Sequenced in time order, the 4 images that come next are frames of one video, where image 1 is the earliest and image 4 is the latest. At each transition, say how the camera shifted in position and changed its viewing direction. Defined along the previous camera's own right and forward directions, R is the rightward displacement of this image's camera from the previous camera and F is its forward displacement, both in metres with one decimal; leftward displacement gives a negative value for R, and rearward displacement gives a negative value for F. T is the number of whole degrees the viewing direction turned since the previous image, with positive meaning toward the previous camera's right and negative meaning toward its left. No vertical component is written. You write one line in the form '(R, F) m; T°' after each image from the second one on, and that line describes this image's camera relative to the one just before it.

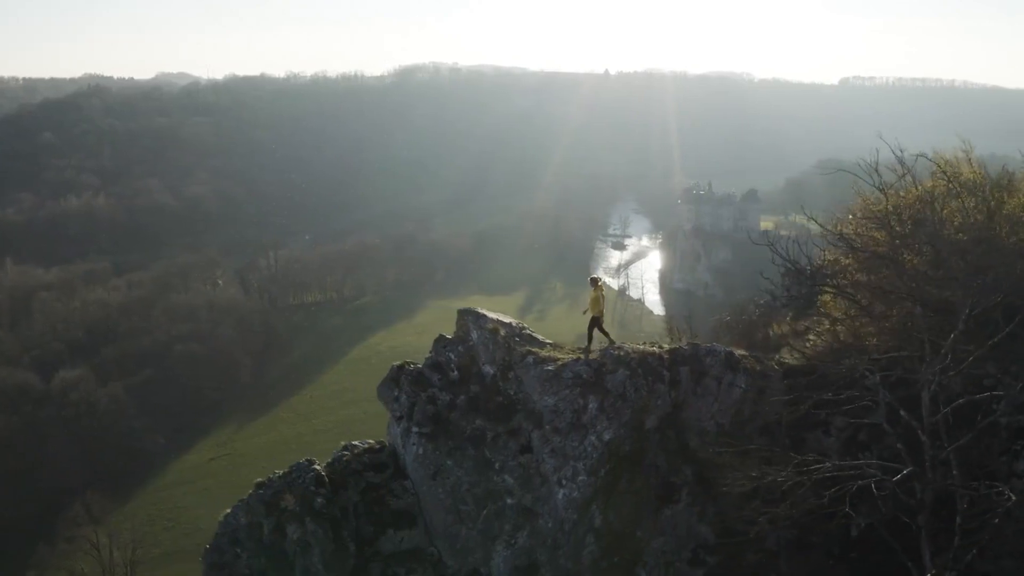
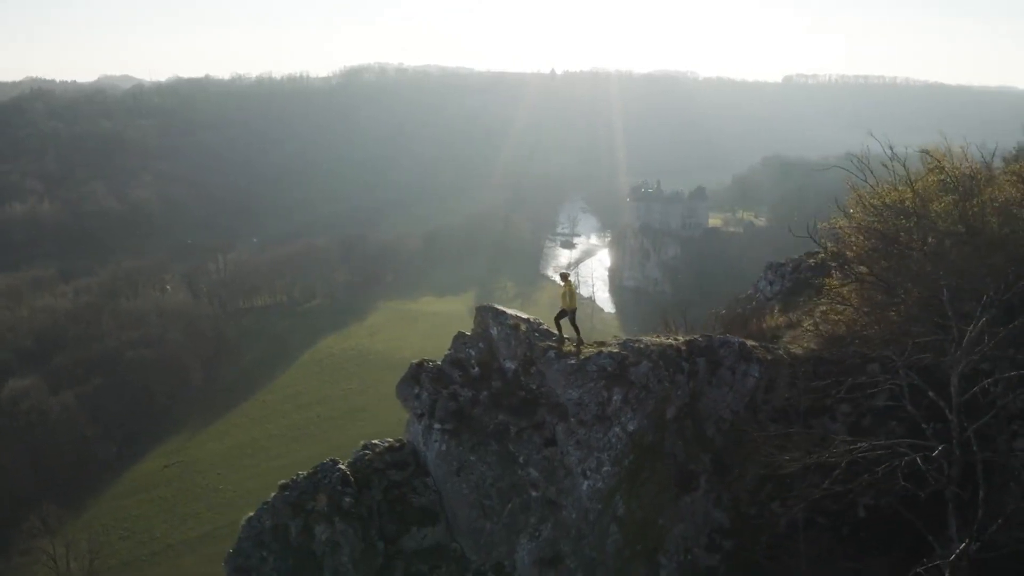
(-0.3, 0.0) m; +4°
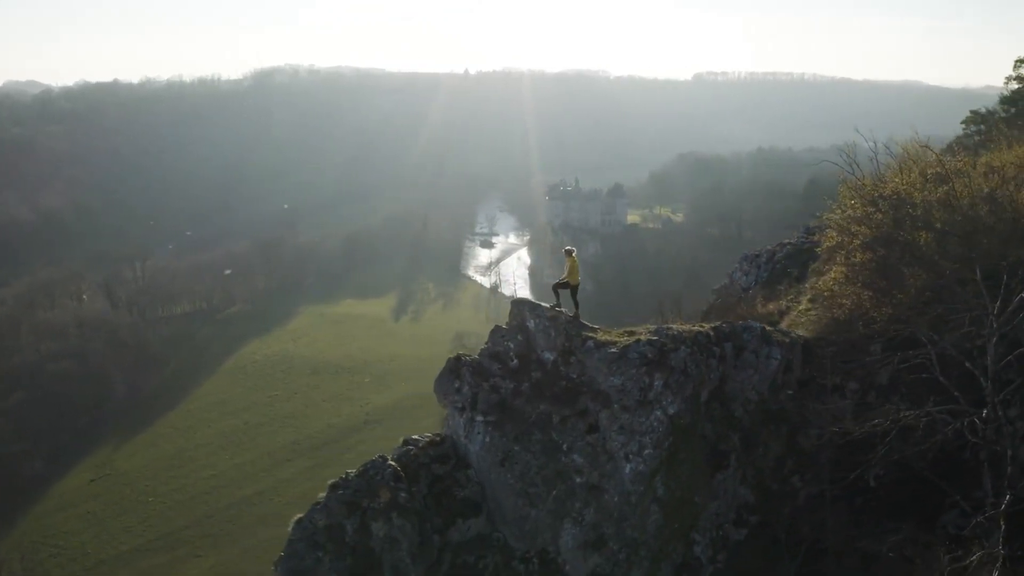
(-0.6, -0.1) m; +6°
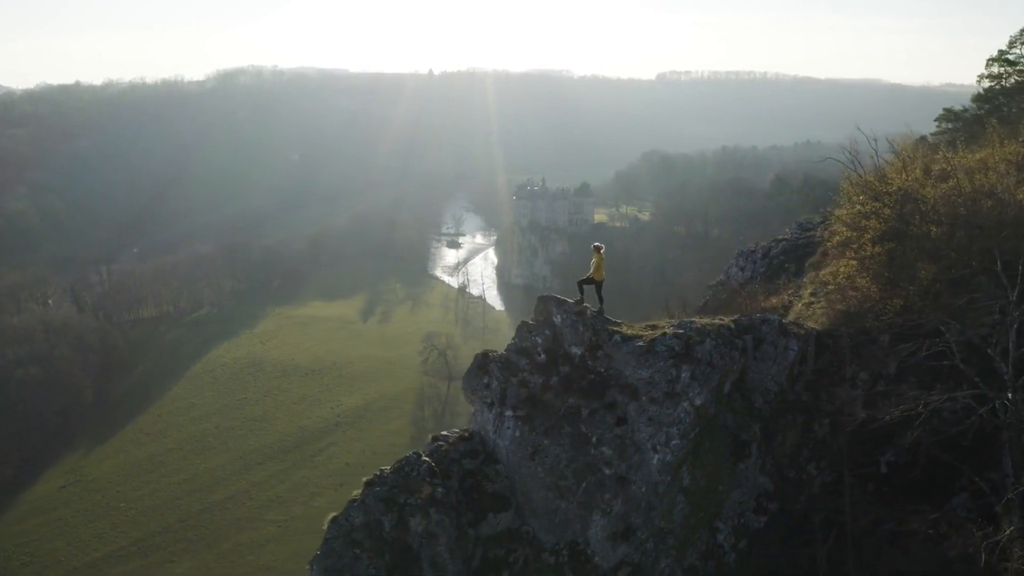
(-0.3, 0.0) m; +2°
